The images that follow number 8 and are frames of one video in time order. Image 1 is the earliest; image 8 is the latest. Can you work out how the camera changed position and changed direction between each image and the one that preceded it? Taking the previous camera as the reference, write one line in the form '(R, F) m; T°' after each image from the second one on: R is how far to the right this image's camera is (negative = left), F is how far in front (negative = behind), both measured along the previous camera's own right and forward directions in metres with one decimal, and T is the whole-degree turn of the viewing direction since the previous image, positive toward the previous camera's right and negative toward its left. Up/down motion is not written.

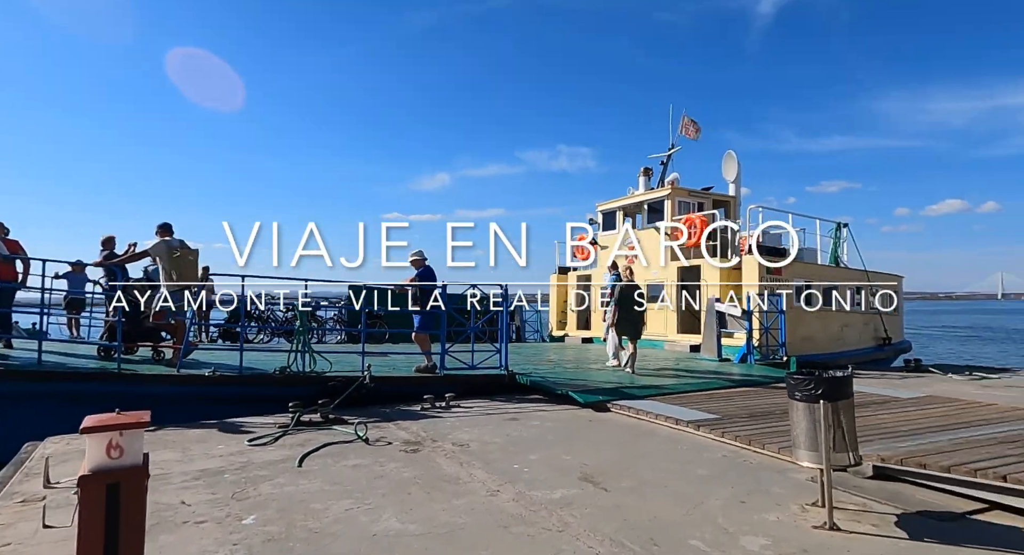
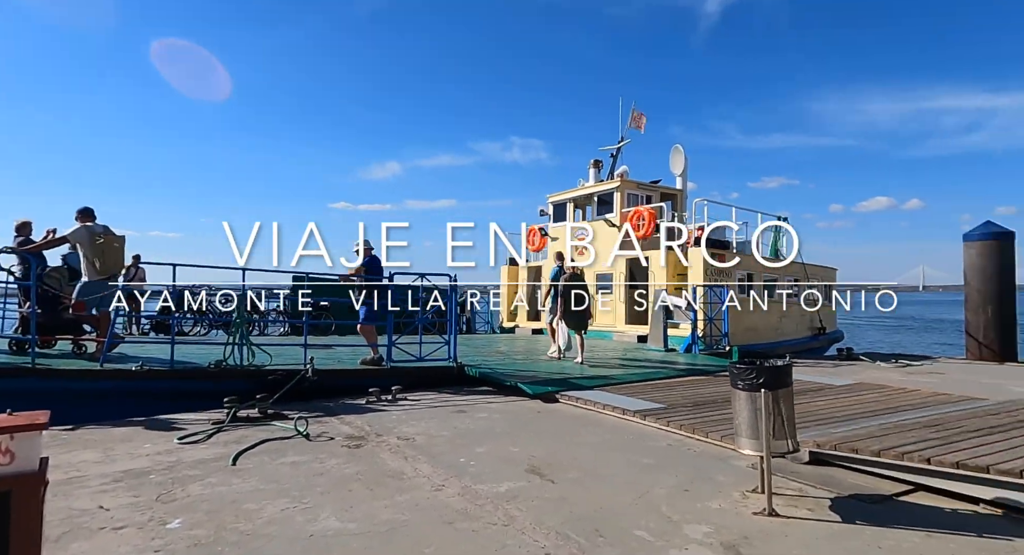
(0.0, +0.1) m; +5°
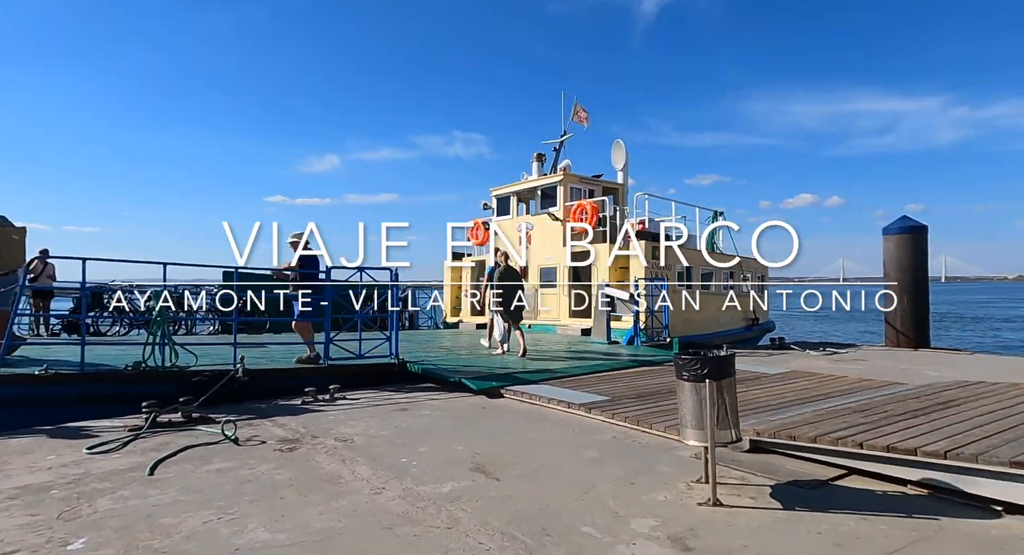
(0.0, +0.1) m; +5°
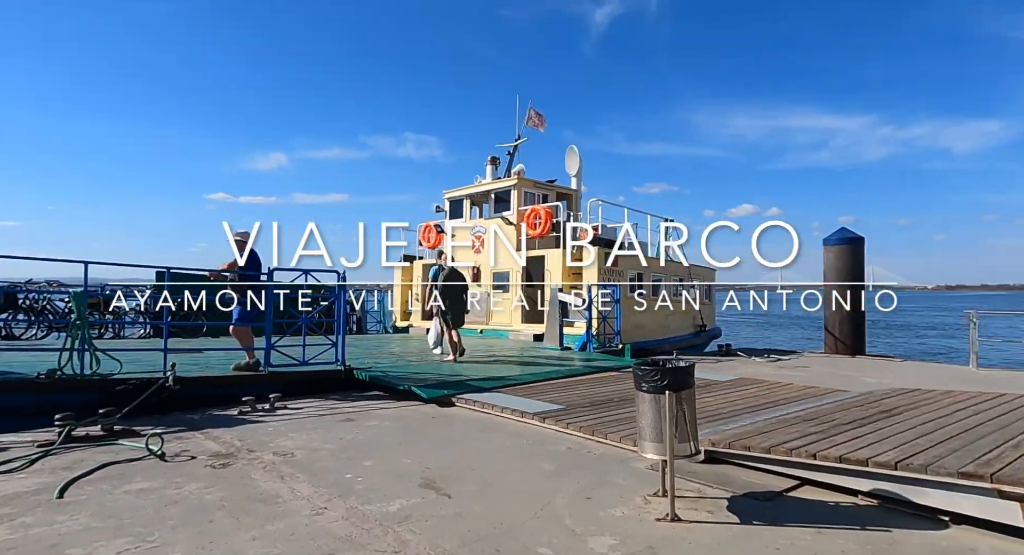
(0.0, +0.2) m; +5°
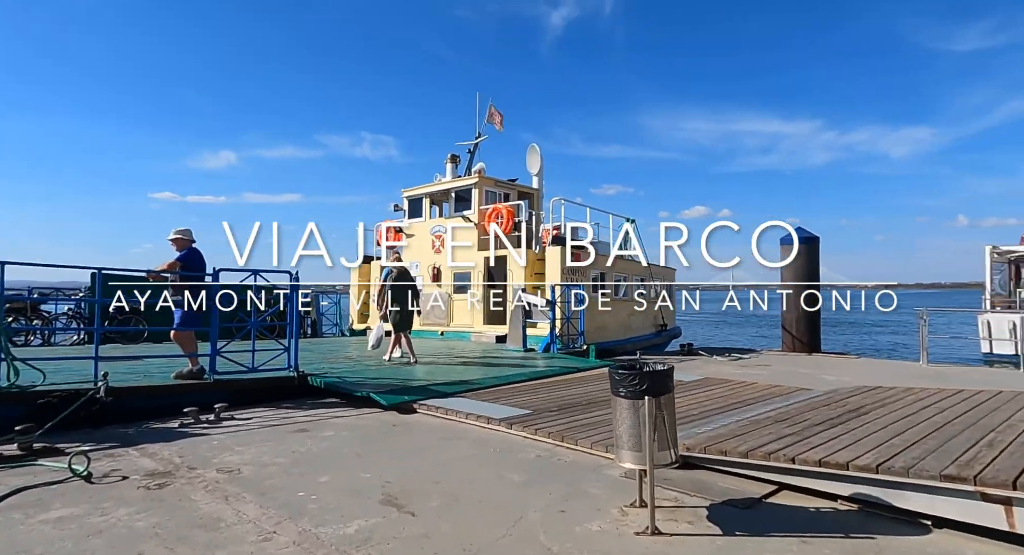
(-0.1, +0.3) m; +4°
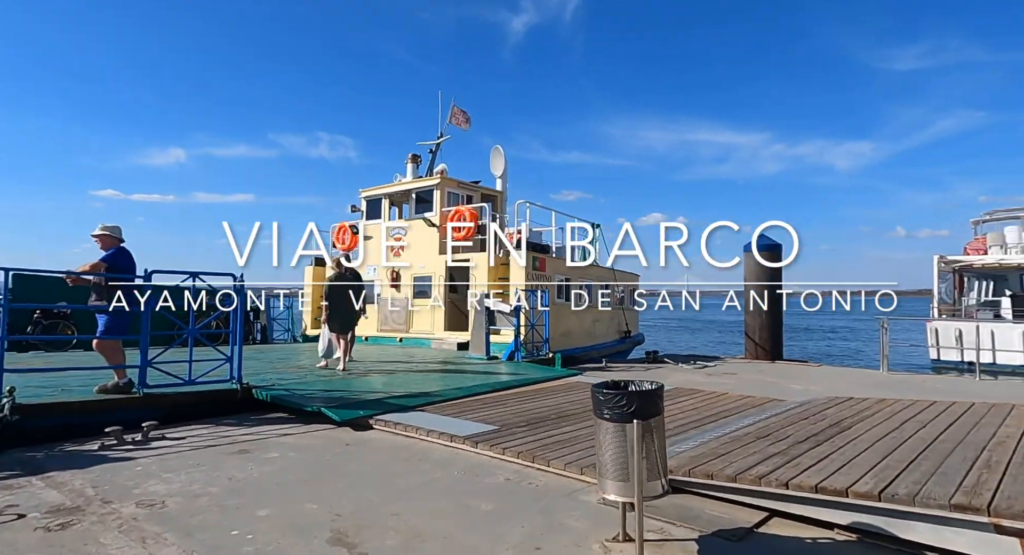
(-0.1, +0.4) m; +4°
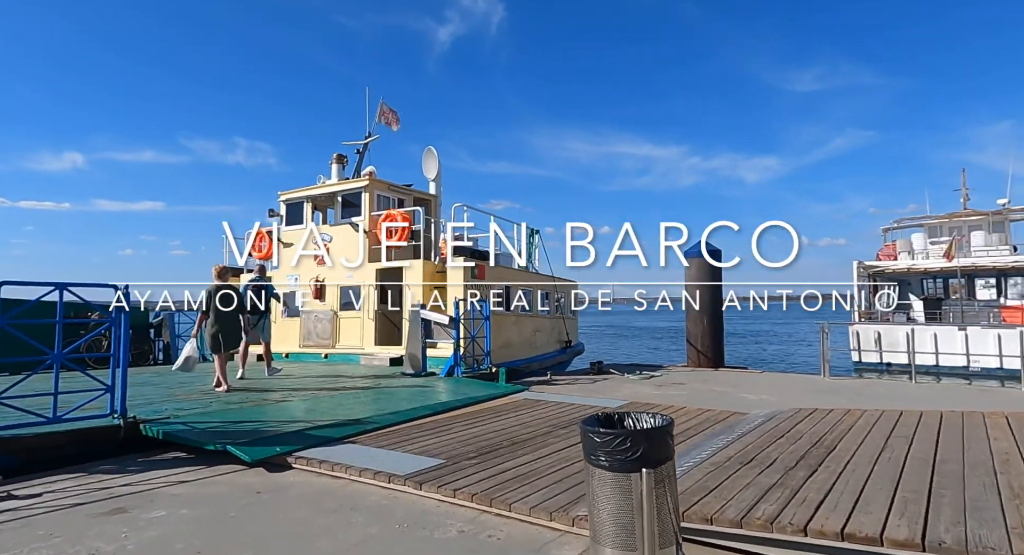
(-0.1, +0.8) m; +7°
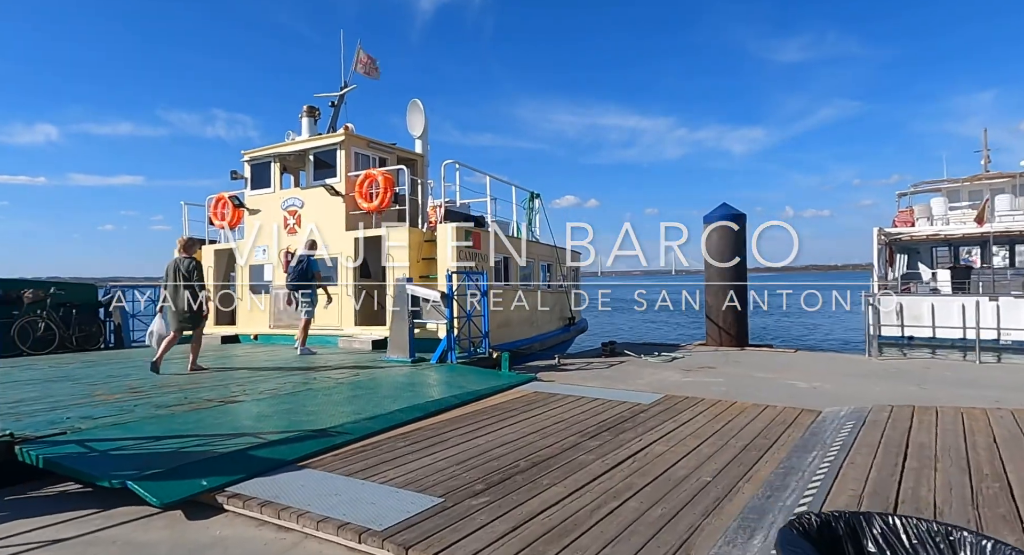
(-0.2, +1.6) m; +1°
